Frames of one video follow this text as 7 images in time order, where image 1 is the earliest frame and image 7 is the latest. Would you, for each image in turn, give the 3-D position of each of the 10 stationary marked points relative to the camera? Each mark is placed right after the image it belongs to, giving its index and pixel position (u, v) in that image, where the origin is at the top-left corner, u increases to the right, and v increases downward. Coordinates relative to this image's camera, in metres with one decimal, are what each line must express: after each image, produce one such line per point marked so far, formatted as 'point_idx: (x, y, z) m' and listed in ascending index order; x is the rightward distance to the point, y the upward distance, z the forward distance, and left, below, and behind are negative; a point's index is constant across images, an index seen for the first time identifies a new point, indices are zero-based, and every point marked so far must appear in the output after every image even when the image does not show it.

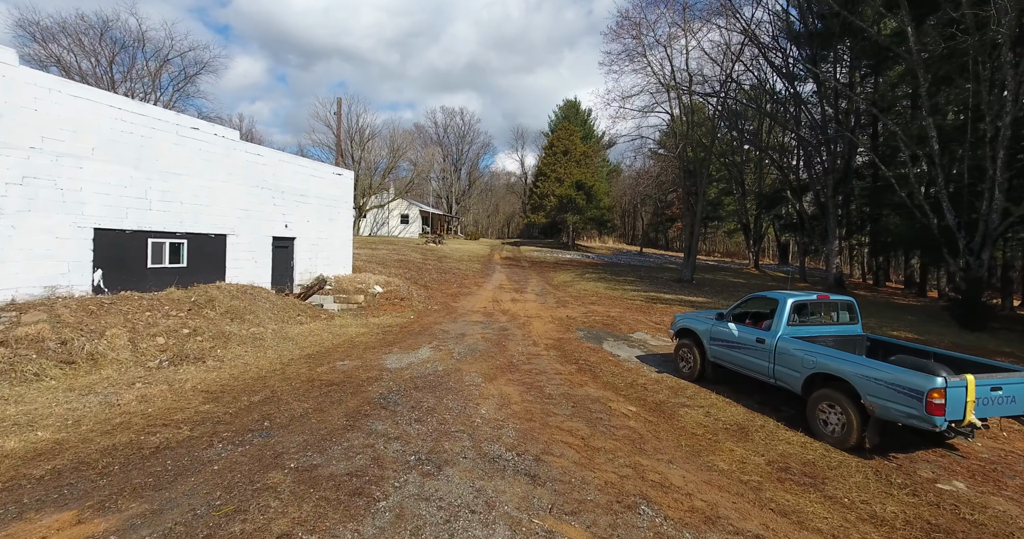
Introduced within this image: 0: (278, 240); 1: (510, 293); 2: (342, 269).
0: (-6.1, +0.7, +13.7) m
1: (0.0, -0.8, +18.5) m
2: (-5.3, 0.0, +16.6) m
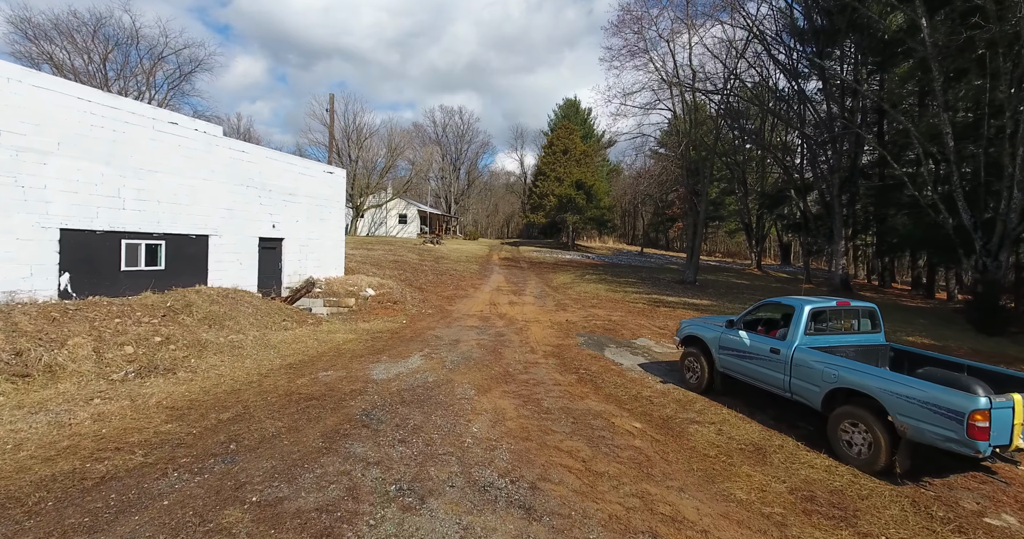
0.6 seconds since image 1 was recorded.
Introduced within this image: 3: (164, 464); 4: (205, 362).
0: (-6.2, +0.7, +13.1) m
1: (-0.1, -0.9, +17.9) m
2: (-5.4, -0.1, +16.0) m
3: (-3.1, -1.7, +4.7) m
4: (-4.5, -1.4, +7.7) m
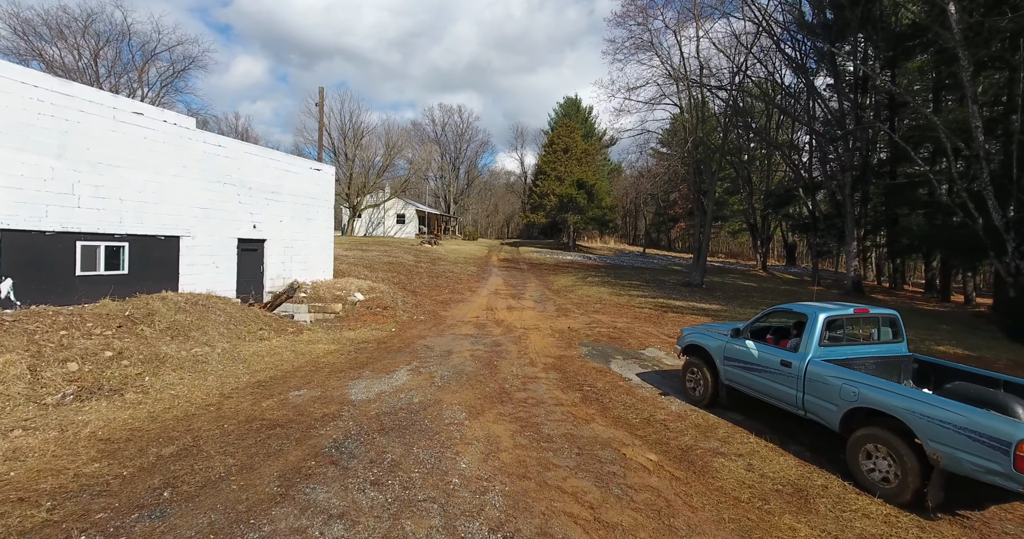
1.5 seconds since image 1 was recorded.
0: (-6.3, +0.6, +12.2) m
1: (-0.2, -1.0, +17.0) m
2: (-5.4, -0.1, +15.1) m
3: (-3.2, -1.8, +3.8) m
4: (-4.6, -1.4, +6.8) m
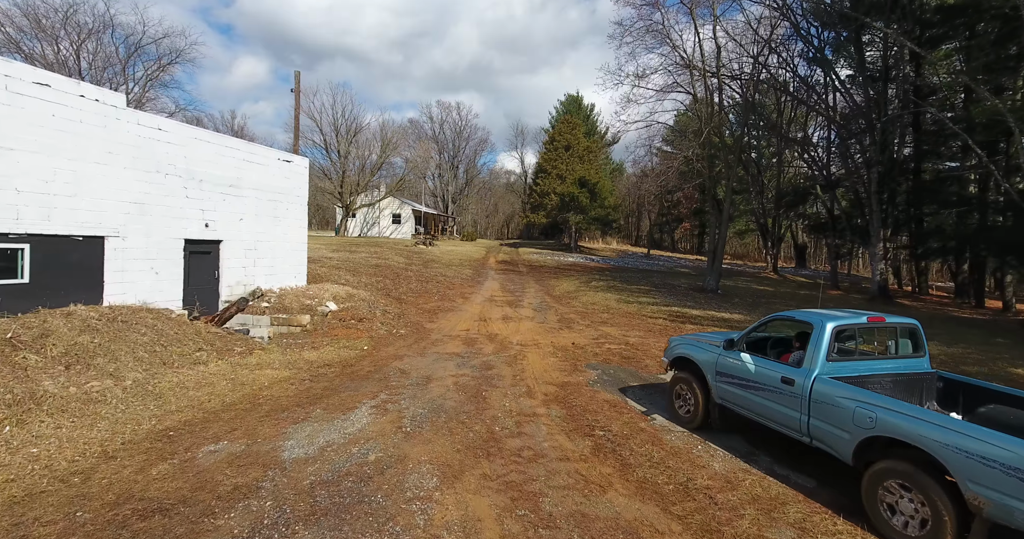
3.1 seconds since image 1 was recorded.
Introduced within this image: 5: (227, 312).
0: (-6.4, +0.5, +10.4) m
1: (-0.2, -1.1, +15.2) m
2: (-5.5, -0.3, +13.4) m
3: (-3.3, -1.9, +2.0) m
4: (-4.7, -1.6, +5.1) m
5: (-5.7, -0.8, +10.4) m
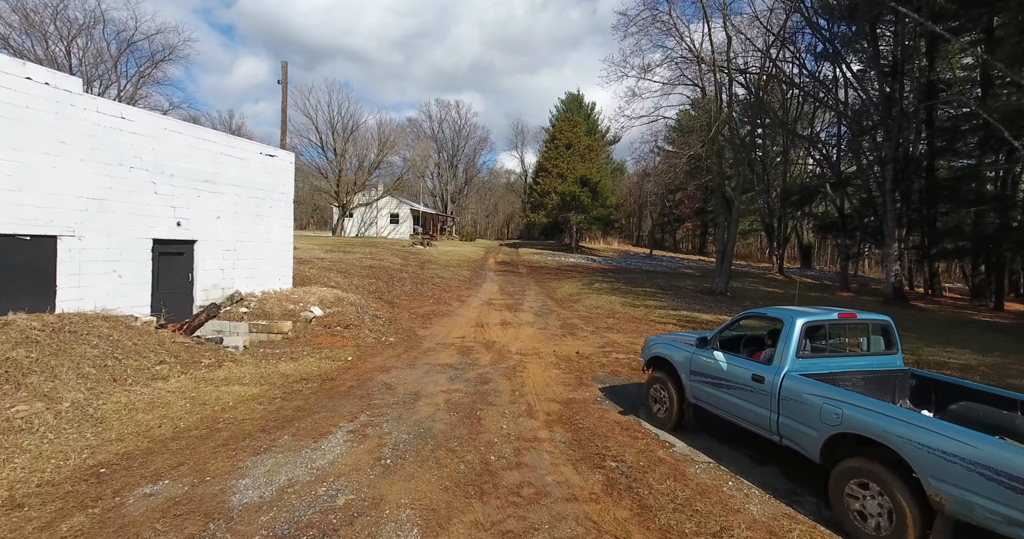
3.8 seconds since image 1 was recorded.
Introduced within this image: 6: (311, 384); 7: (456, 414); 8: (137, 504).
0: (-6.4, +0.4, +9.6) m
1: (-0.3, -1.1, +14.3) m
2: (-5.6, -0.3, +12.5) m
3: (-3.3, -2.0, +1.1) m
4: (-4.7, -1.6, +4.2) m
5: (-5.7, -0.9, +9.5) m
6: (-2.9, -1.6, +7.4) m
7: (-0.7, -1.8, +6.6) m
8: (-2.9, -1.8, +4.1) m
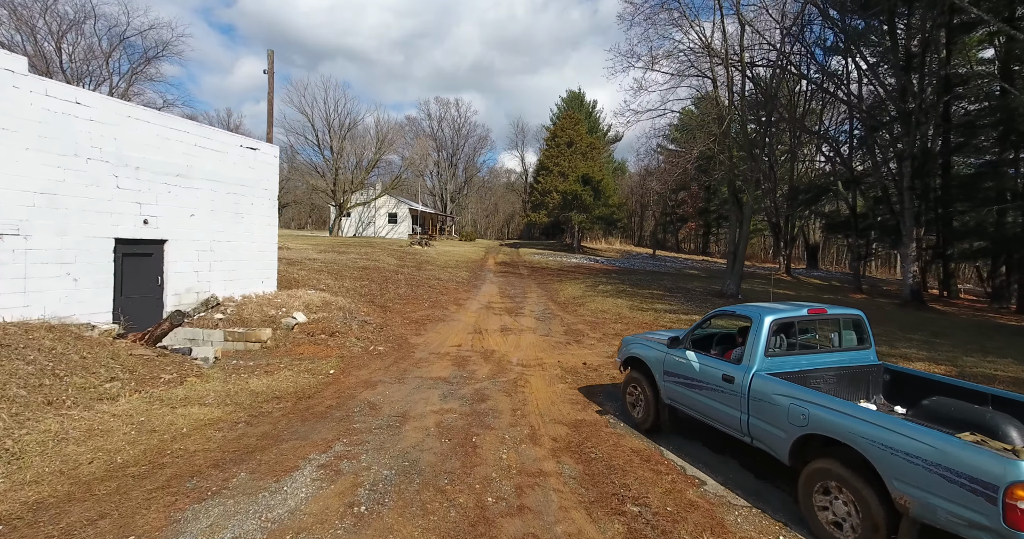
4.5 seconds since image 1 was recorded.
0: (-6.4, +0.4, +8.7) m
1: (-0.3, -1.2, +13.4) m
2: (-5.5, -0.4, +11.6) m
3: (-3.3, -2.0, +0.2) m
4: (-4.7, -1.6, +3.3) m
5: (-5.7, -0.9, +8.6) m
6: (-2.9, -1.7, +6.5) m
7: (-0.7, -1.9, +5.7) m
8: (-2.9, -1.8, +3.2) m
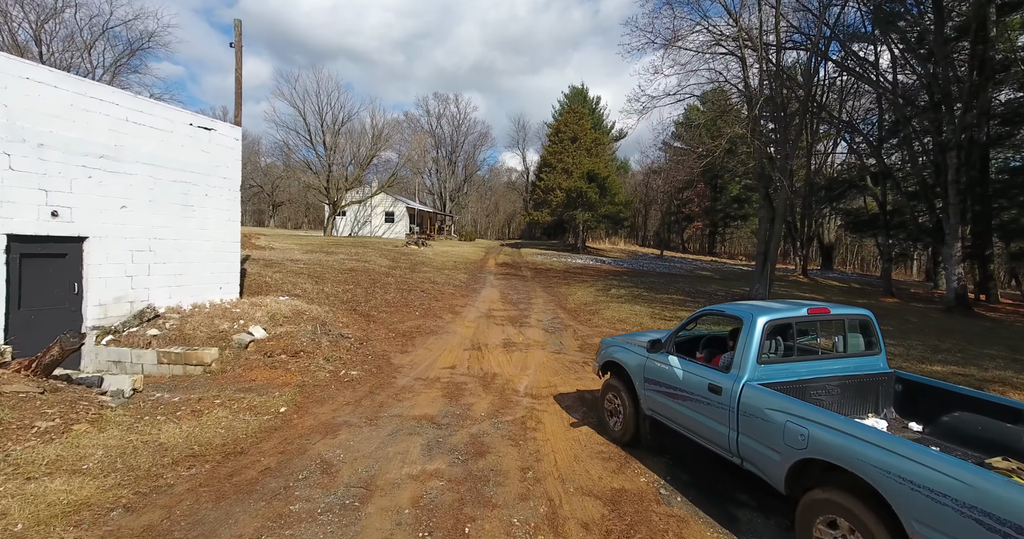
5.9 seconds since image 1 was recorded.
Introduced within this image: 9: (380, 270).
0: (-6.3, +0.3, +6.8) m
1: (-0.2, -1.2, +11.5) m
2: (-5.4, -0.4, +9.7) m
3: (-3.2, -2.1, -1.7) m
4: (-4.6, -1.7, +1.4) m
5: (-5.6, -1.0, +6.7) m
6: (-2.8, -1.7, +4.6) m
7: (-0.6, -1.9, +3.8) m
8: (-2.8, -1.9, +1.3) m
9: (-4.8, 0.0, +18.9) m
